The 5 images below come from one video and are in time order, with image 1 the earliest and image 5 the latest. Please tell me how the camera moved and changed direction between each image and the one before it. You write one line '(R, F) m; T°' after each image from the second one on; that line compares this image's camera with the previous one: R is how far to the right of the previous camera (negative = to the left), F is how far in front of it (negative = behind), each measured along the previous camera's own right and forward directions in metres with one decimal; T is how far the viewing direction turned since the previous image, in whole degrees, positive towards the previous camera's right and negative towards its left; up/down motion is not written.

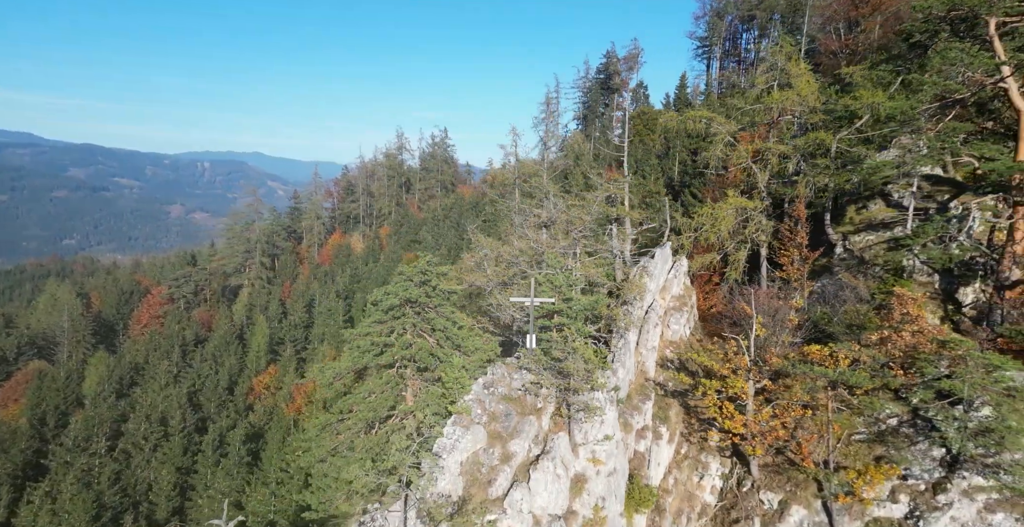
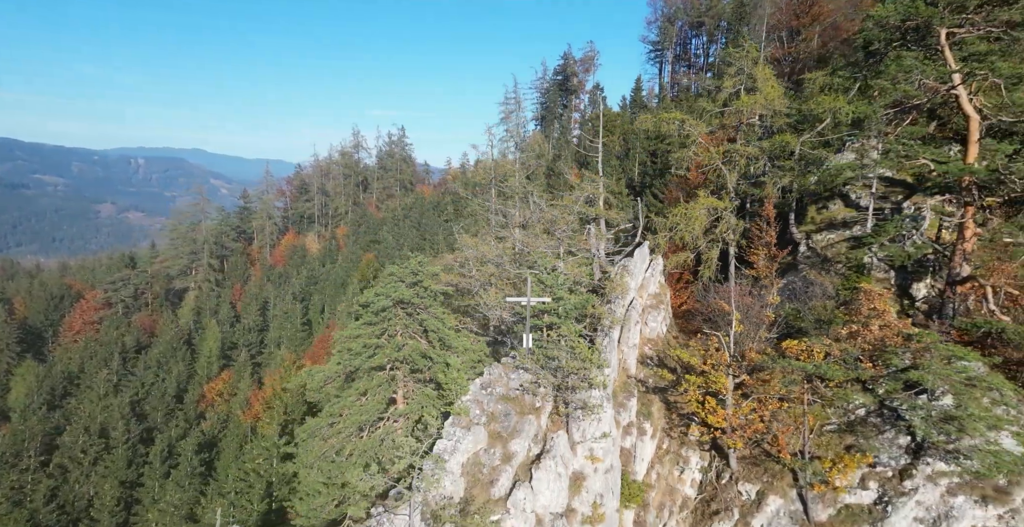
(-0.9, 0.0) m; +4°
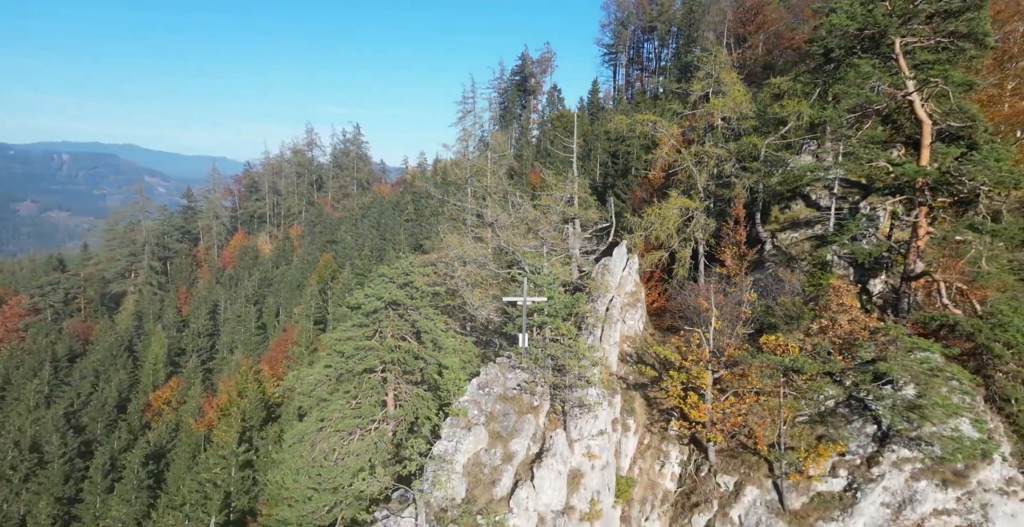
(-0.9, 0.0) m; +5°
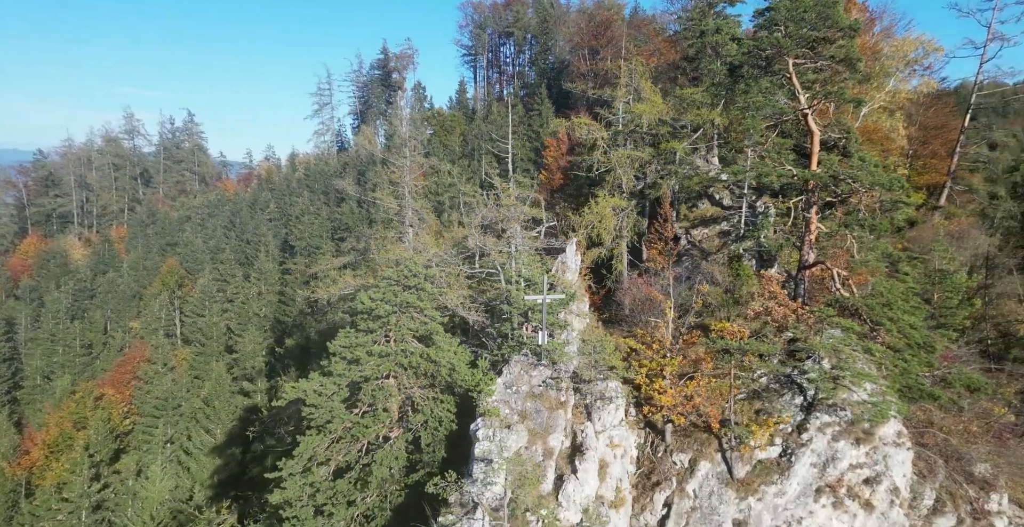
(-3.8, +0.7) m; +15°
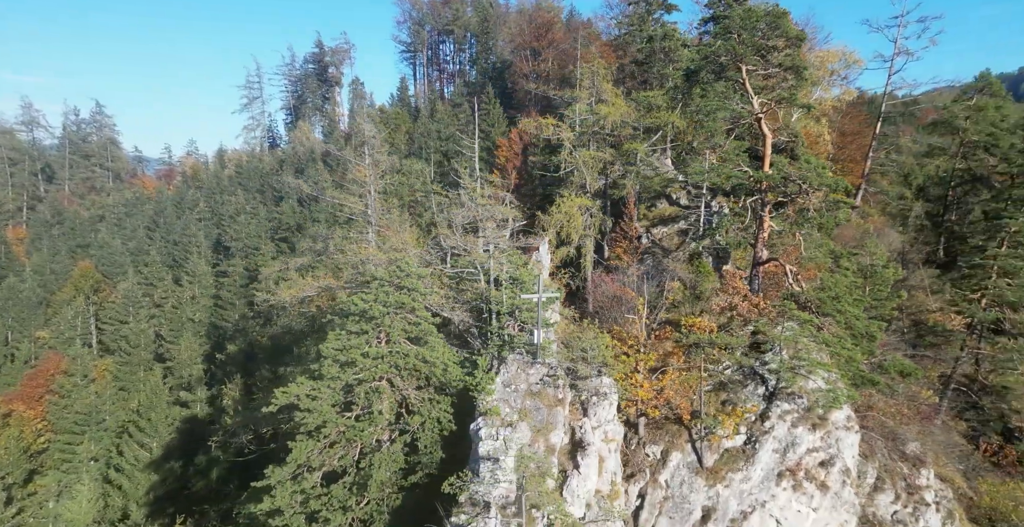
(-1.4, +0.1) m; +6°
